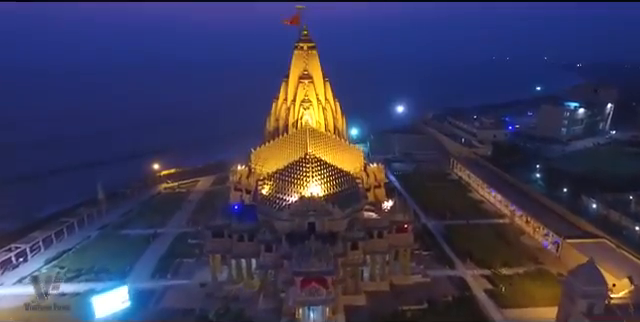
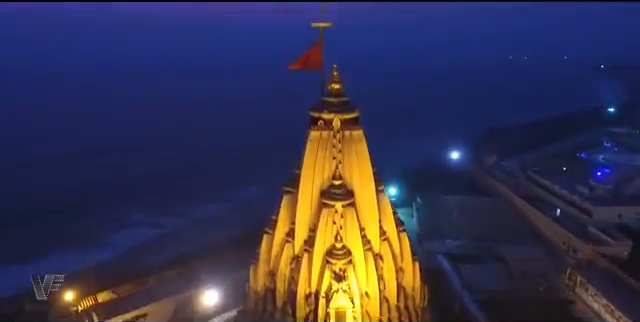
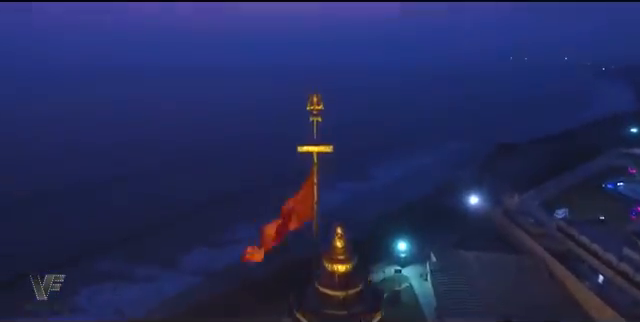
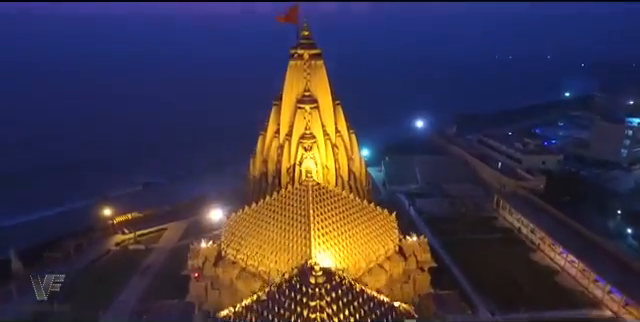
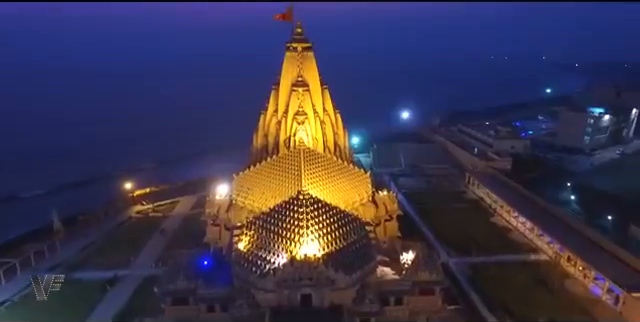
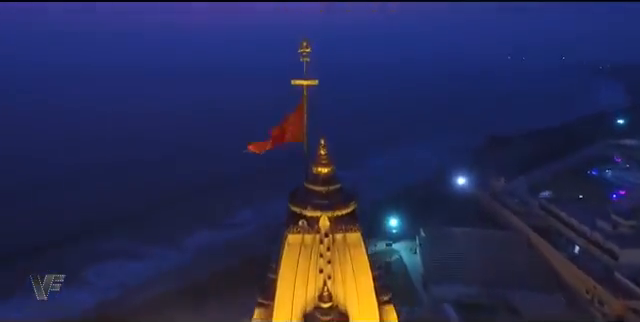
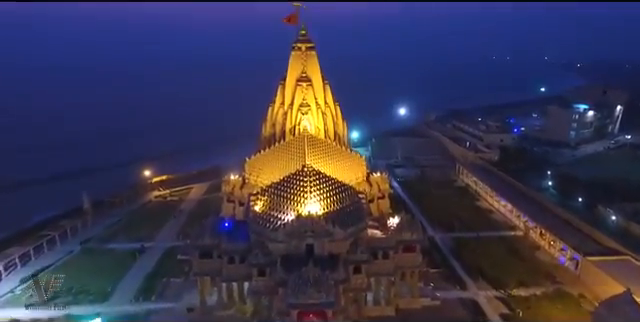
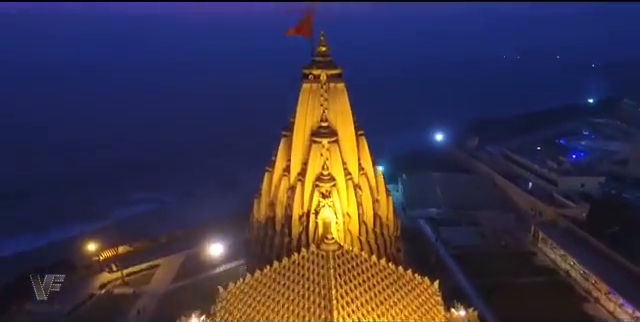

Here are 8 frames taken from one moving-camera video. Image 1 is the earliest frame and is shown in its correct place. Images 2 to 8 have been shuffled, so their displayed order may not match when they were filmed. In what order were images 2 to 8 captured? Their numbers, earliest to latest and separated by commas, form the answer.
7, 5, 4, 8, 2, 6, 3
